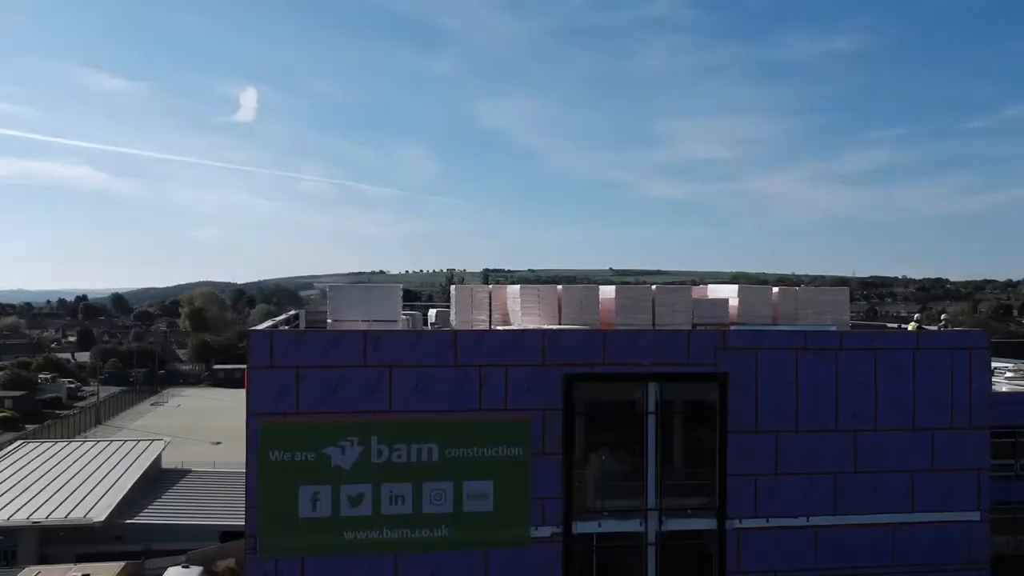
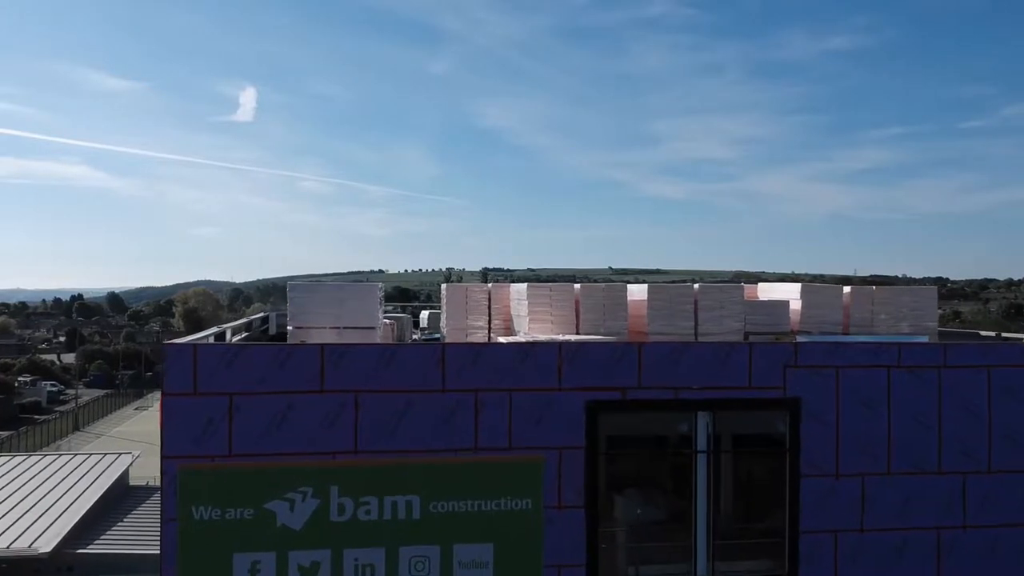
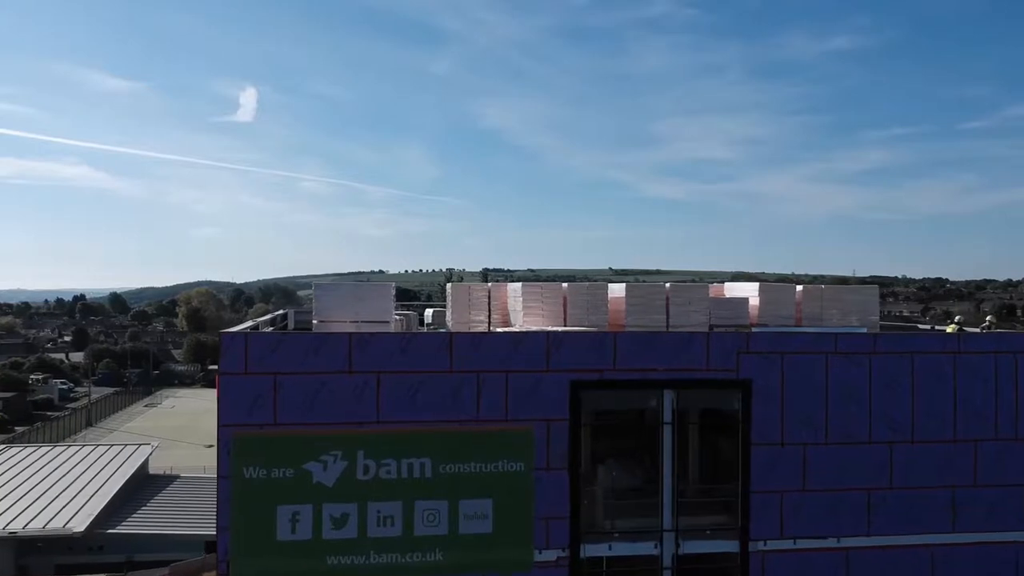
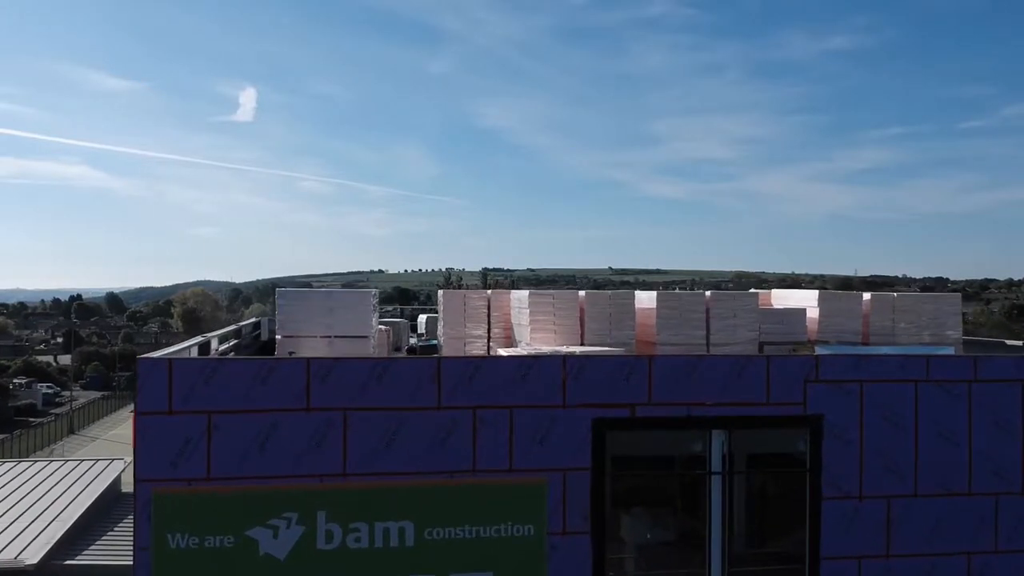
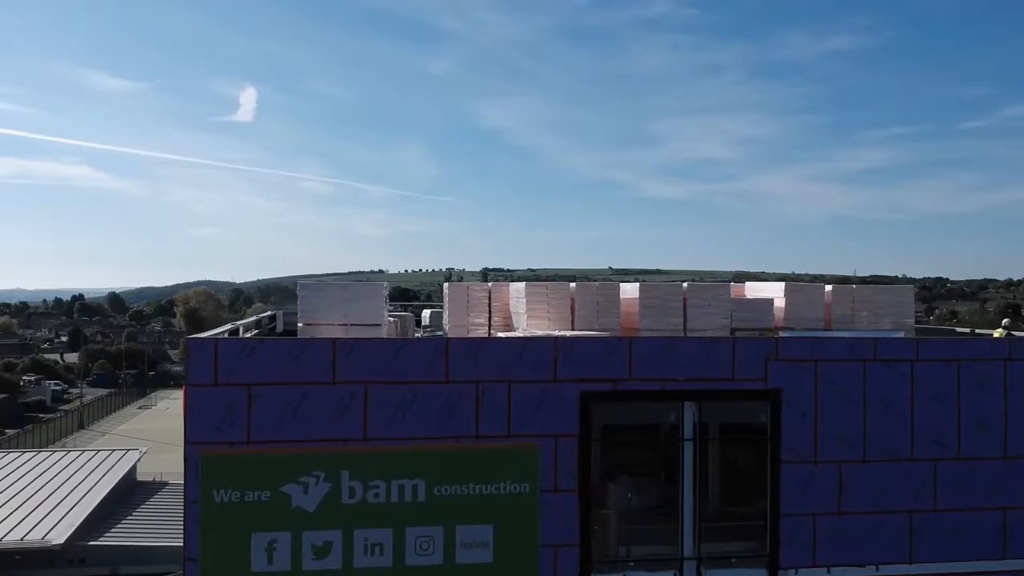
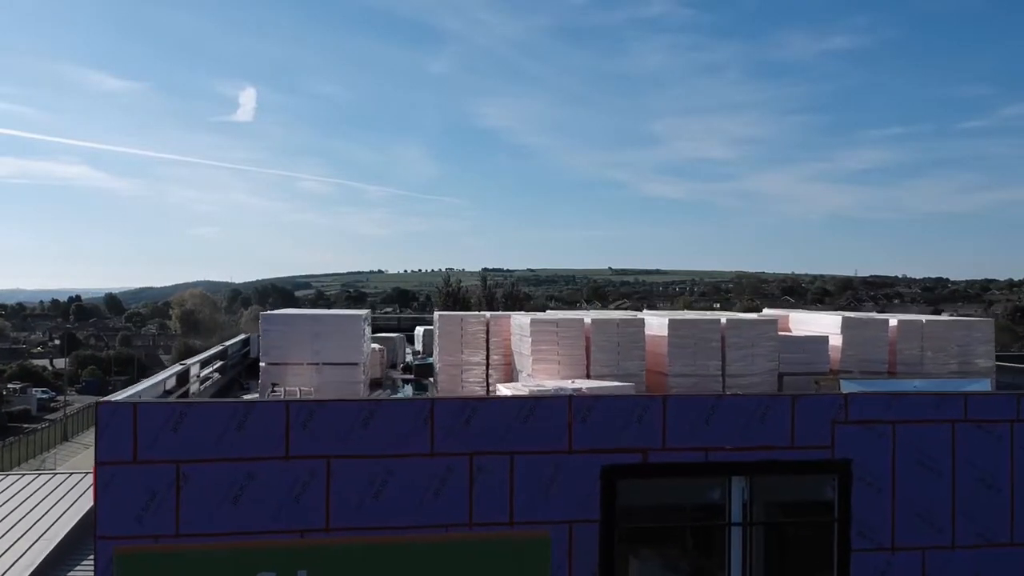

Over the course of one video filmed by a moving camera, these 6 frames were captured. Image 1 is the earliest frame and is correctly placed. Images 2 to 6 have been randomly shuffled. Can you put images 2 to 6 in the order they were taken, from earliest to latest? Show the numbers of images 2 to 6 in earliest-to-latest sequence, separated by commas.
3, 5, 2, 4, 6
